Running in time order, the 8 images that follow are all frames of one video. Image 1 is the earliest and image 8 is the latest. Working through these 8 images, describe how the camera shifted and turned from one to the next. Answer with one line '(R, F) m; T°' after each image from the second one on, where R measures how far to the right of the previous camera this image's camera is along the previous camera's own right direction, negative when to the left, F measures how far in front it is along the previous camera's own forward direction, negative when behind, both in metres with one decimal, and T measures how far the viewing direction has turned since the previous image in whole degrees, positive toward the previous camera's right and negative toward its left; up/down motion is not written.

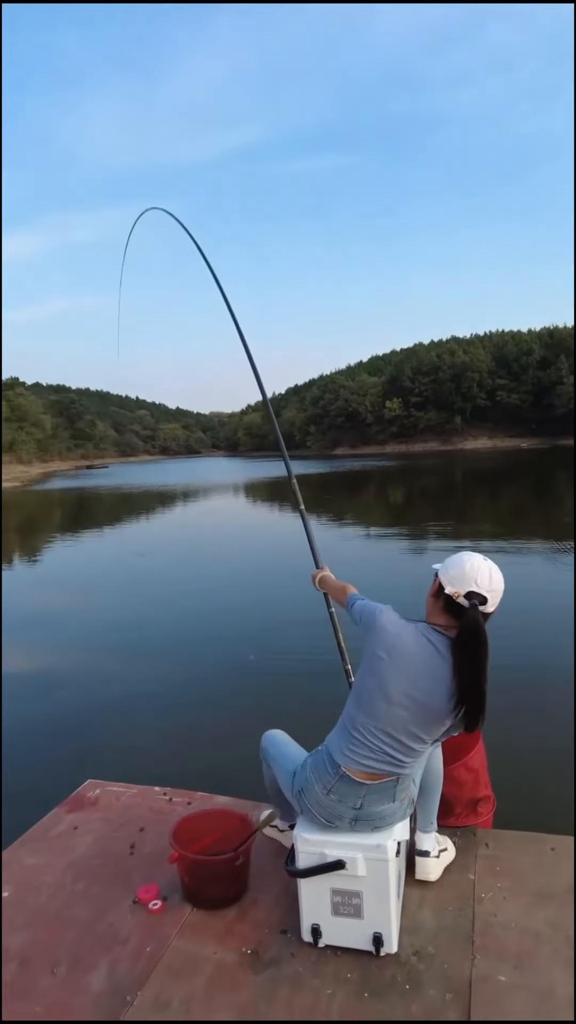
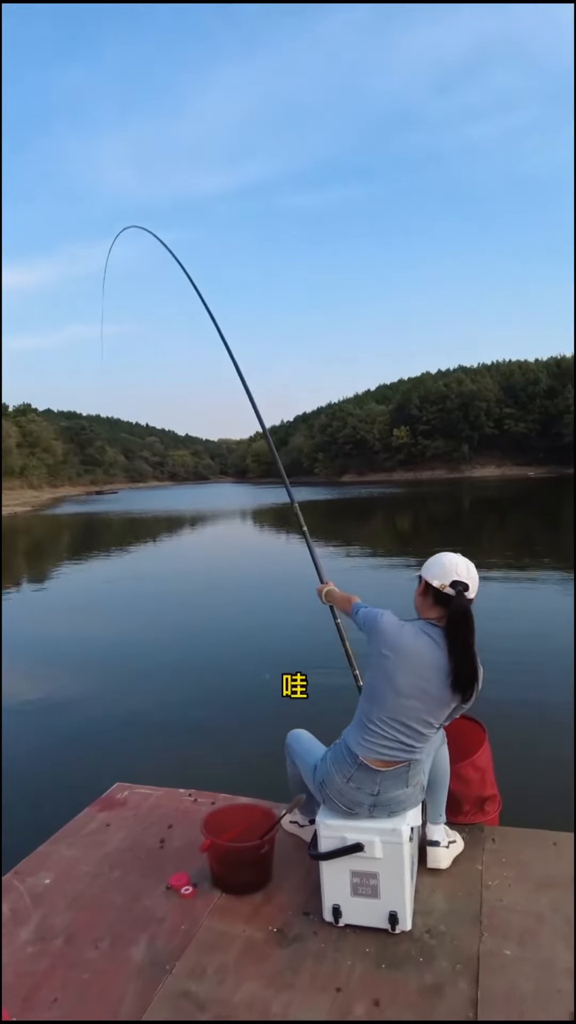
(-0.1, -0.2) m; -1°
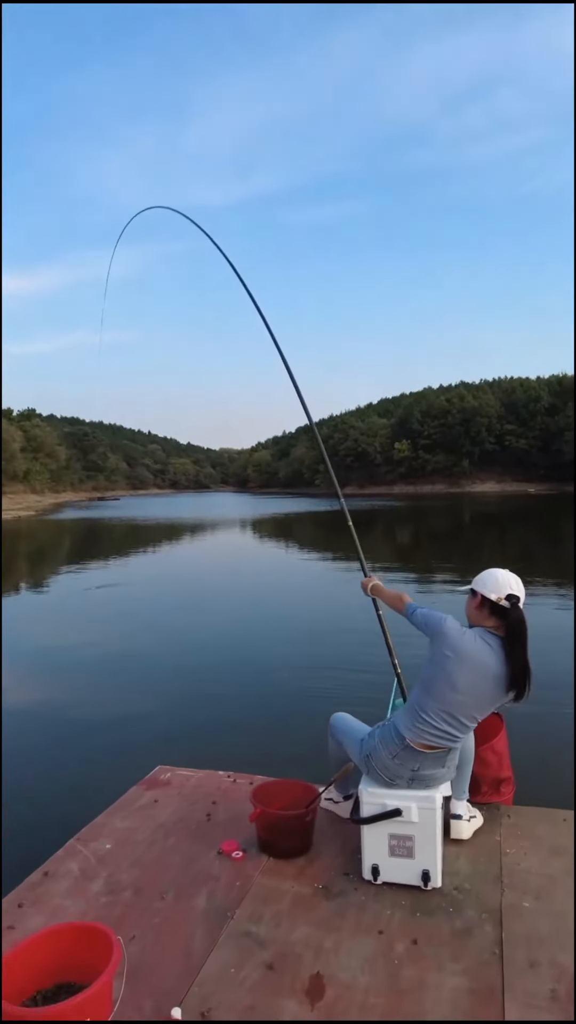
(-0.2, -0.3) m; 0°
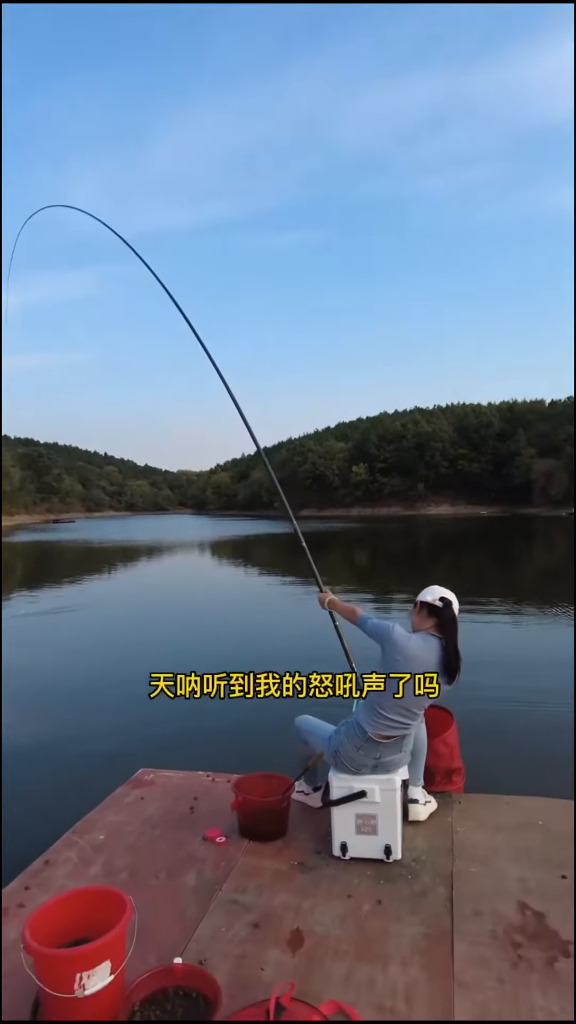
(-0.1, -0.4) m; +3°
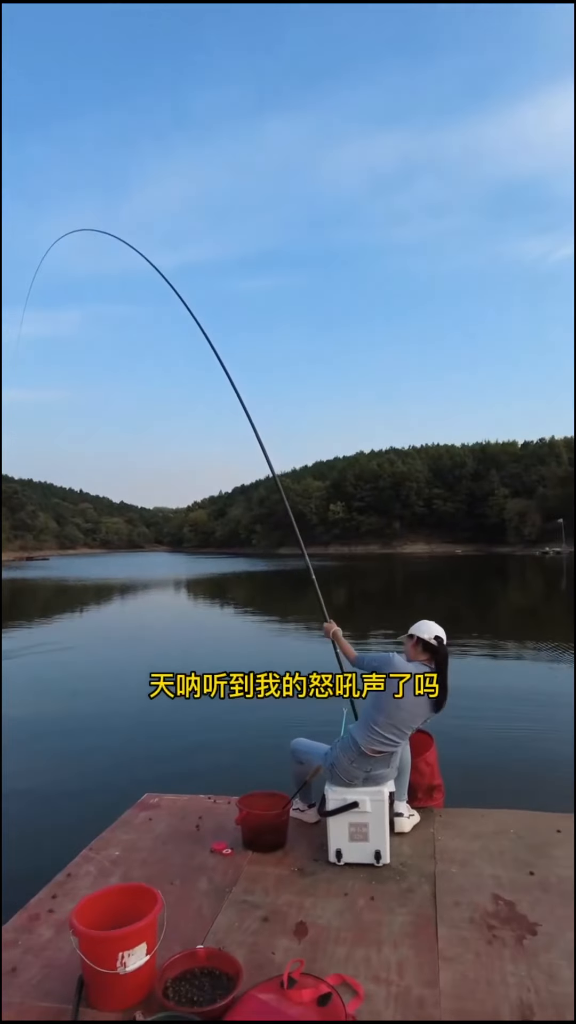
(-0.1, -0.4) m; +2°
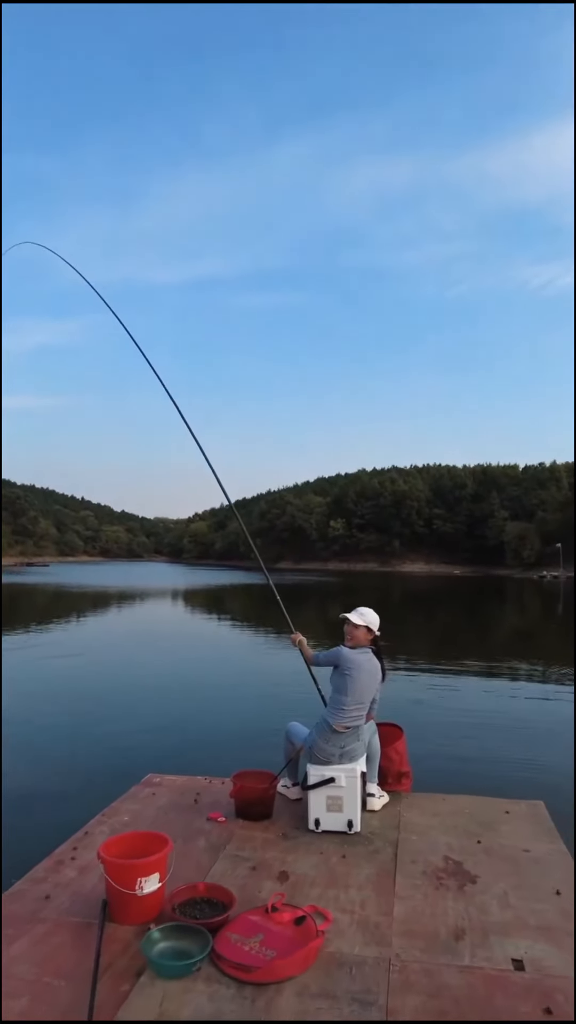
(0.0, -0.6) m; 0°
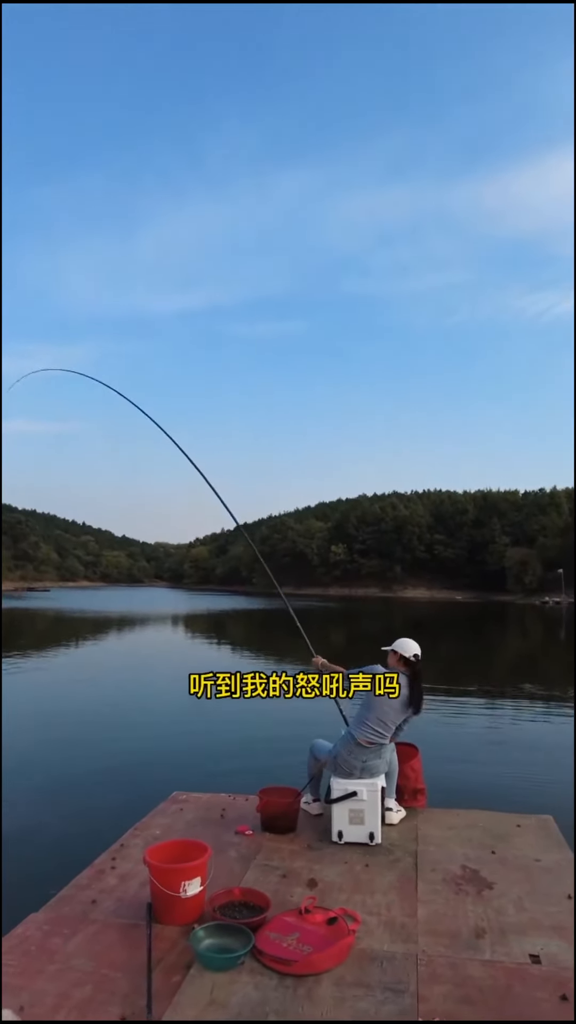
(-0.1, -0.3) m; 0°
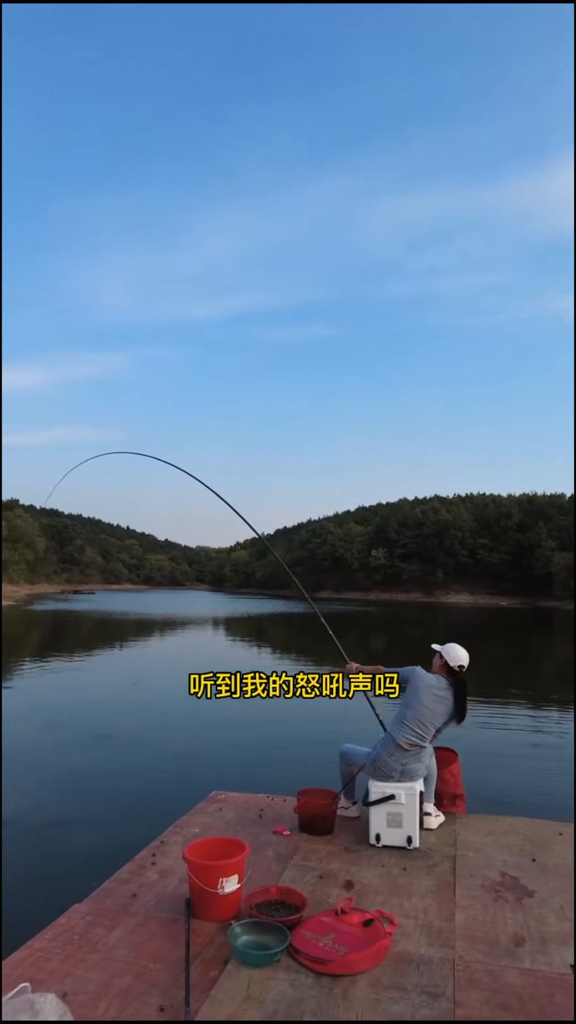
(0.0, 0.0) m; -3°
